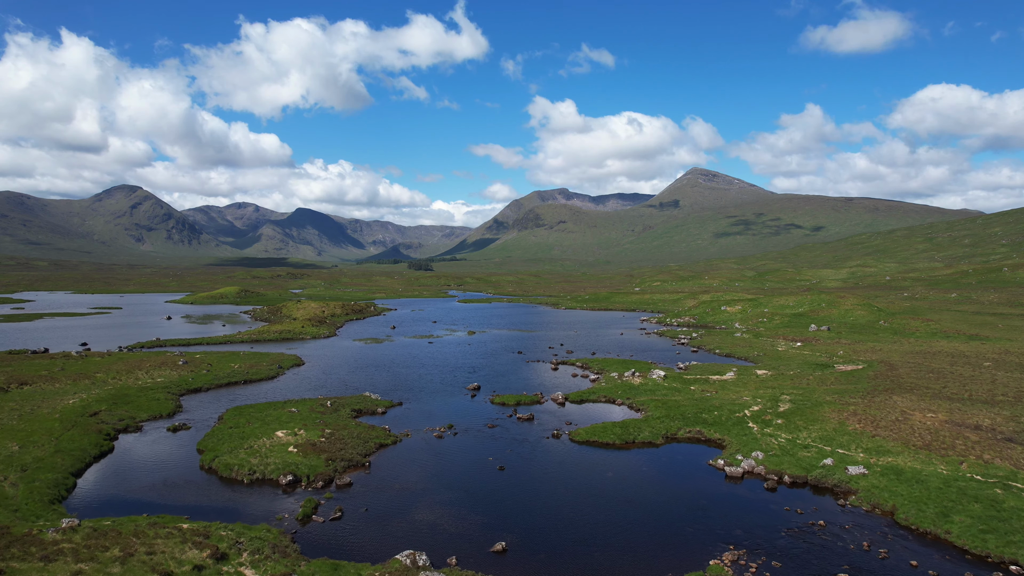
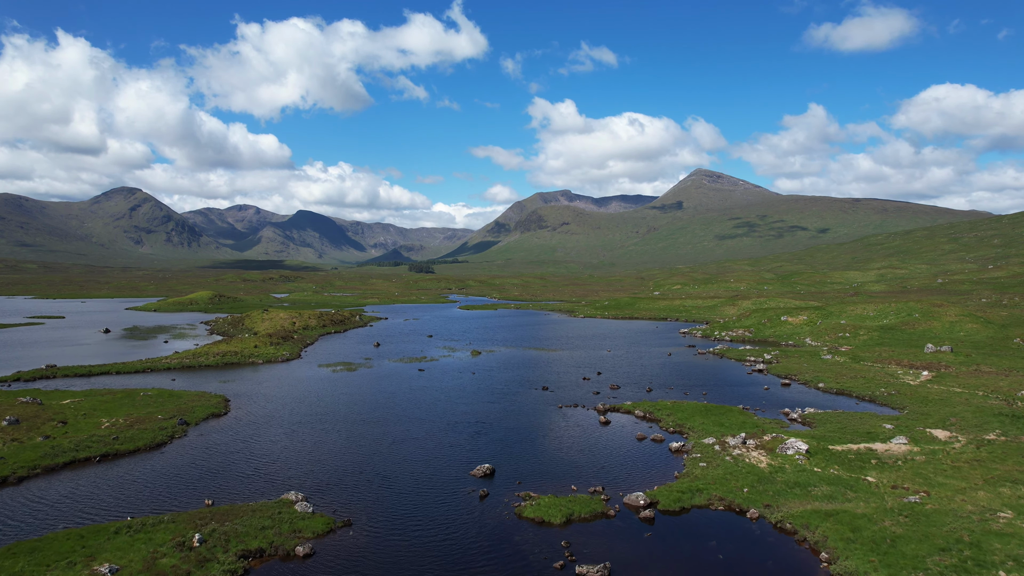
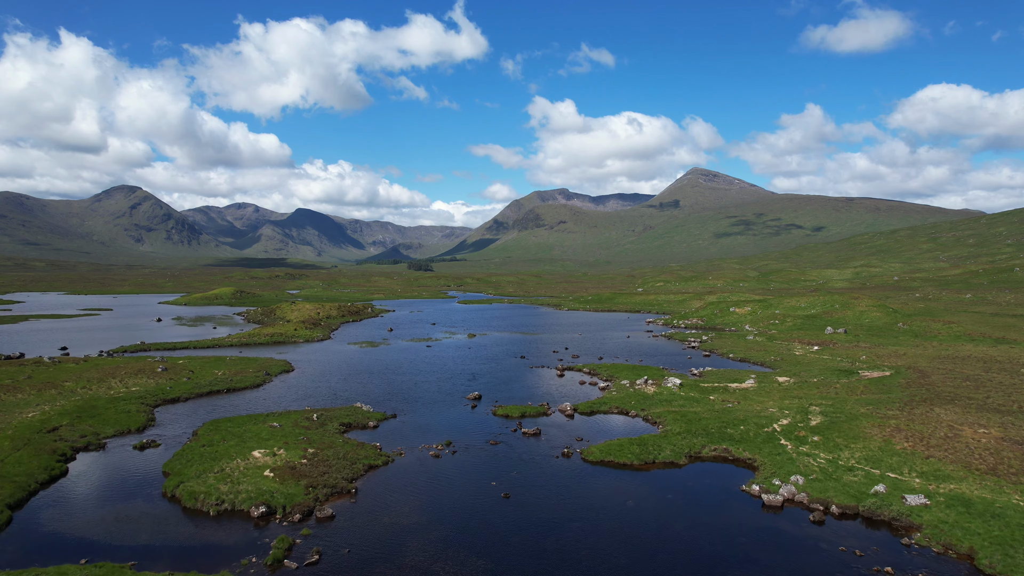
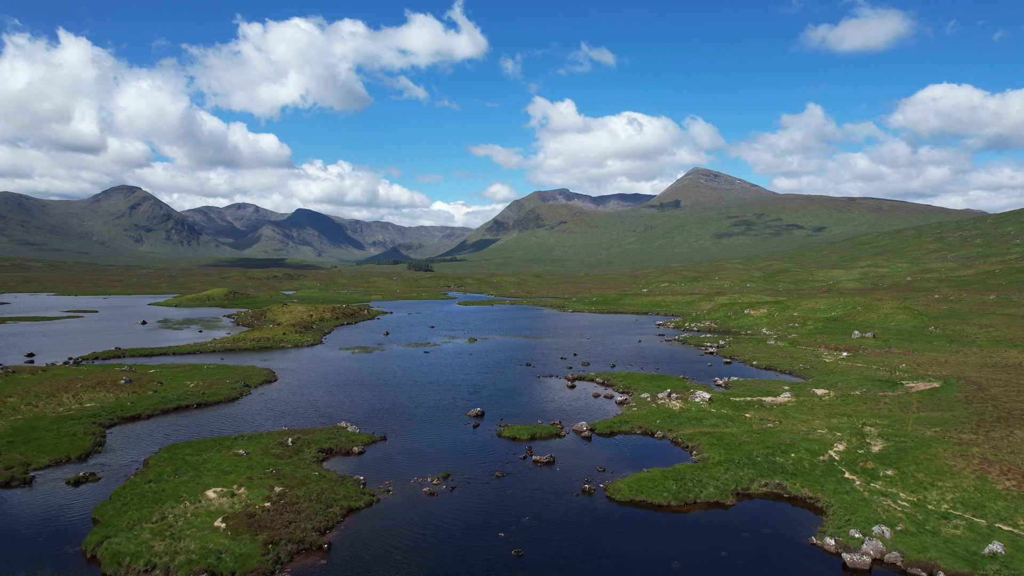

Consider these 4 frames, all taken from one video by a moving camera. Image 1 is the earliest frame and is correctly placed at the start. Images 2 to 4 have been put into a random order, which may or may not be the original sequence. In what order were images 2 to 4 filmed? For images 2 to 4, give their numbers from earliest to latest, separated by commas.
3, 4, 2
